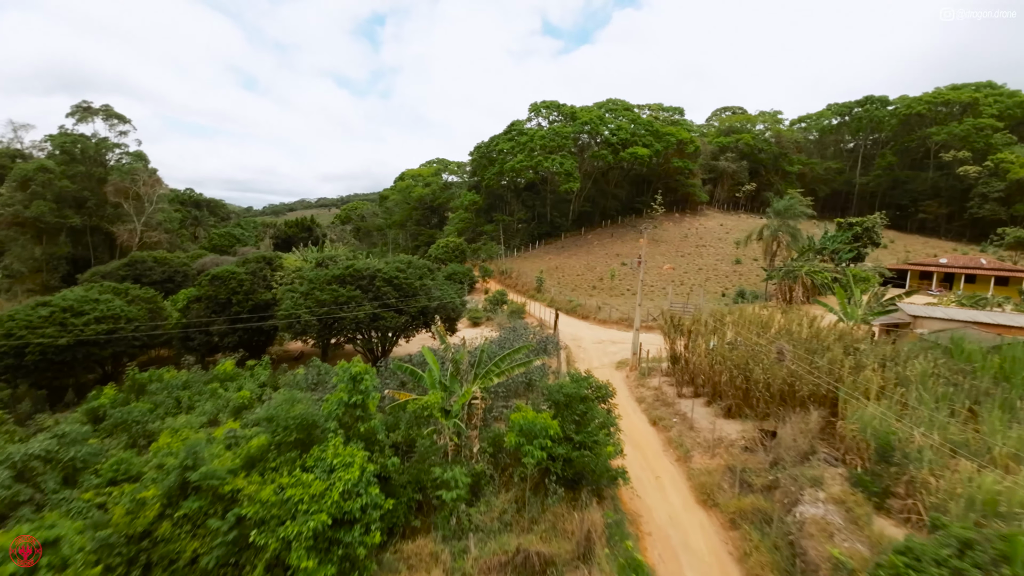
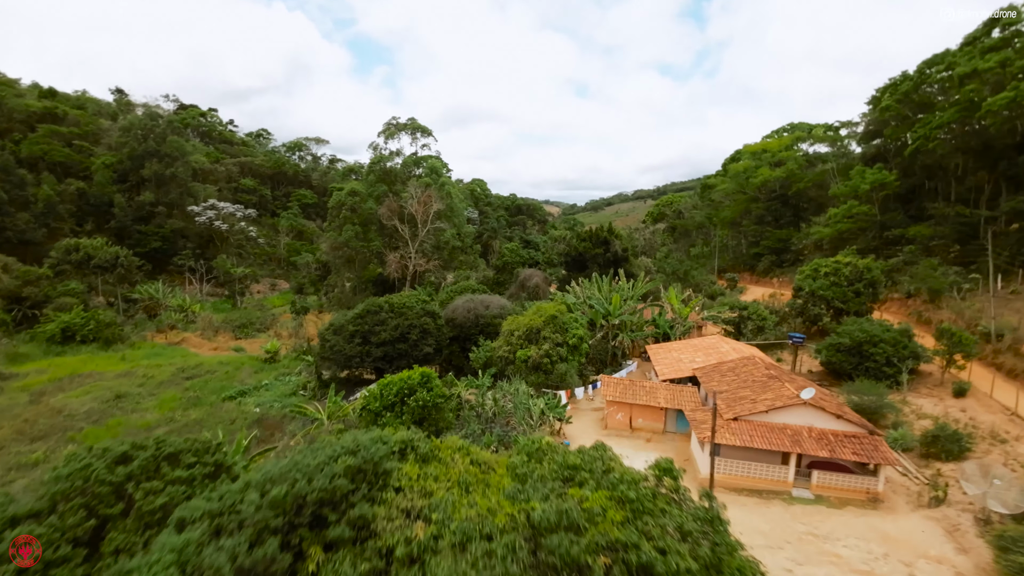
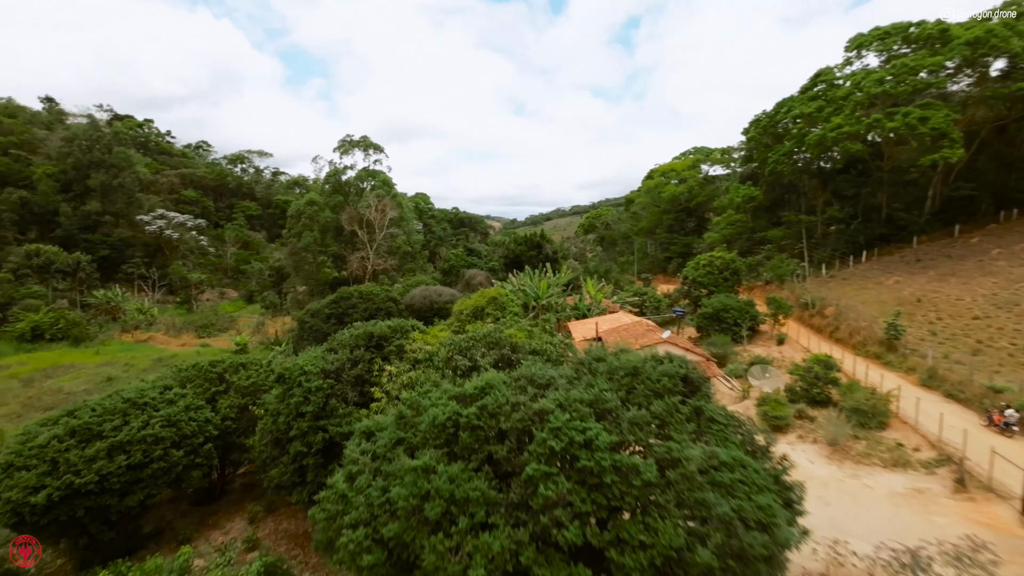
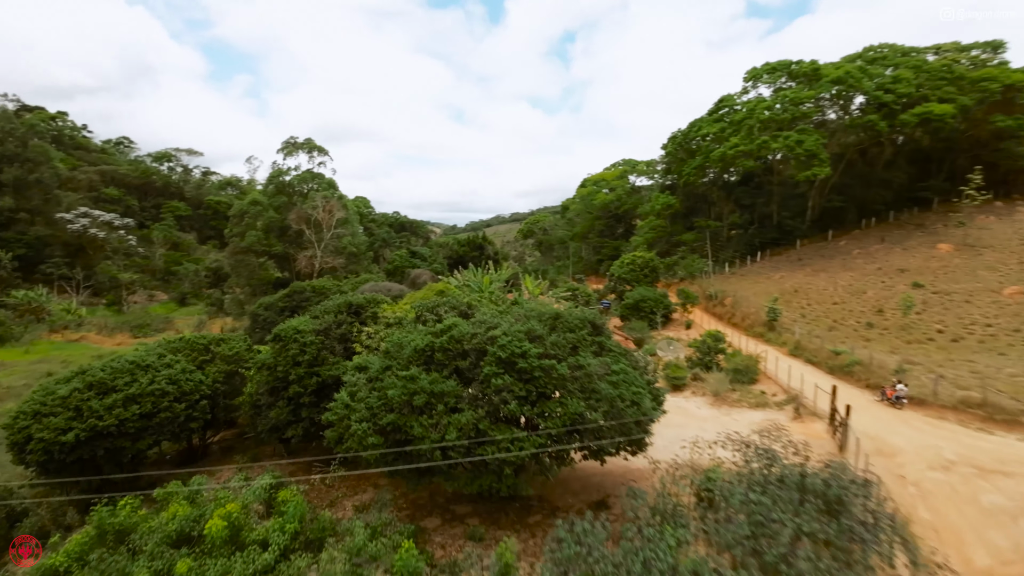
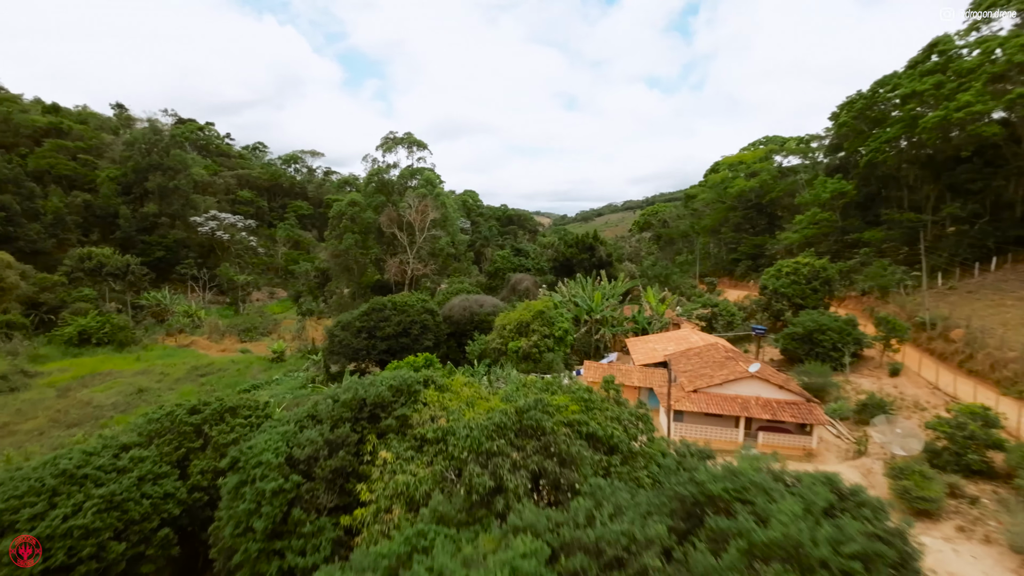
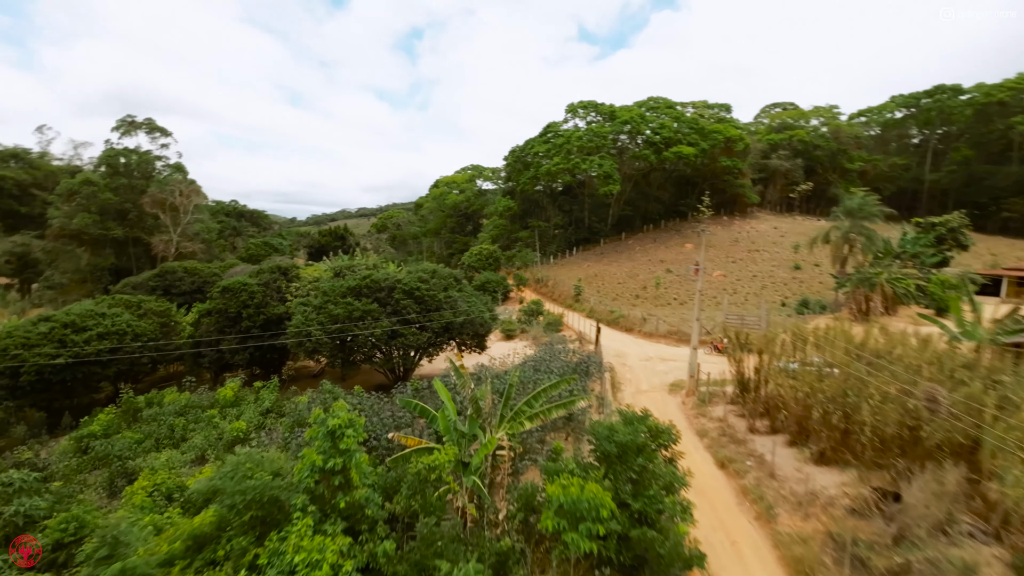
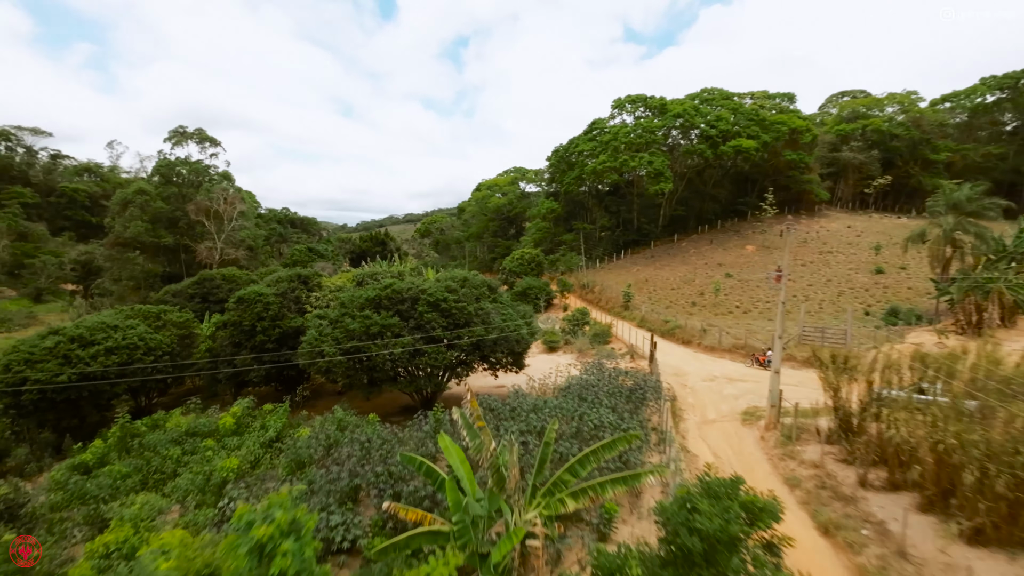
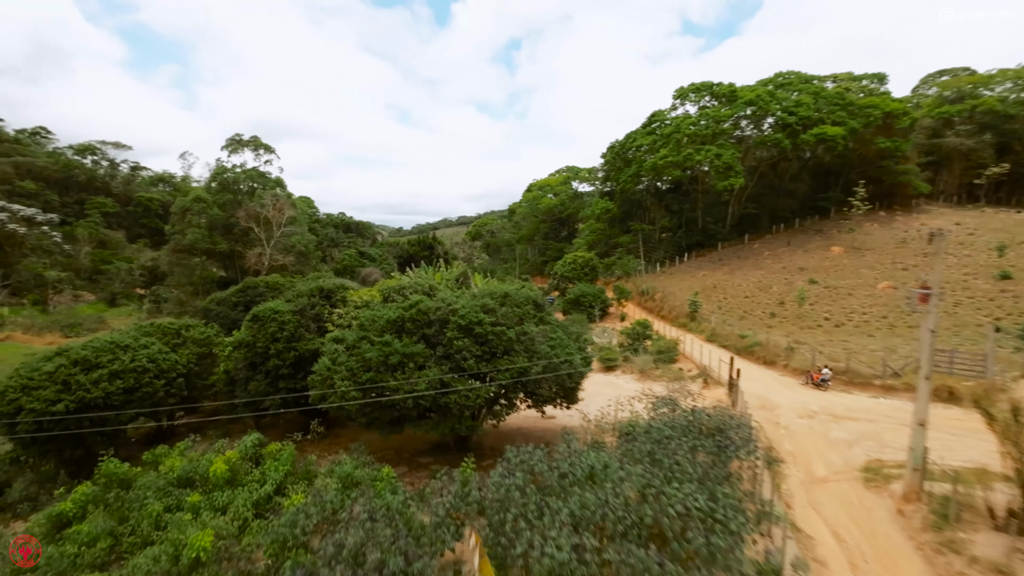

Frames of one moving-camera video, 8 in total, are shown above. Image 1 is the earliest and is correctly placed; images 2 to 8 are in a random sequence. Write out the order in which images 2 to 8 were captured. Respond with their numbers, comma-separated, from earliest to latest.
6, 7, 8, 4, 3, 5, 2
